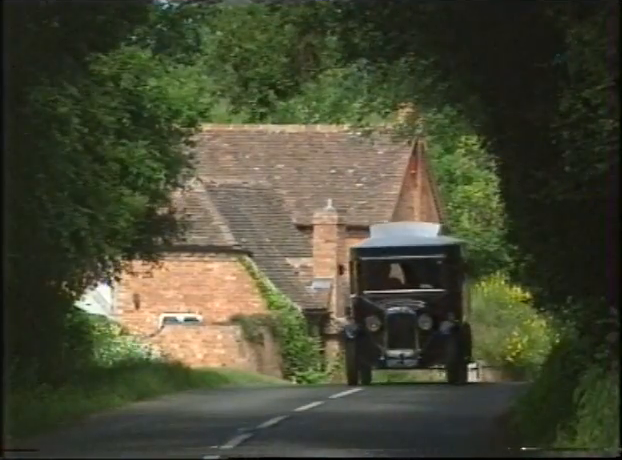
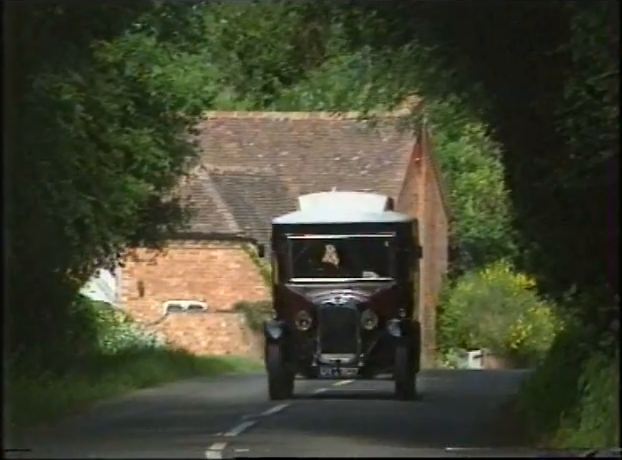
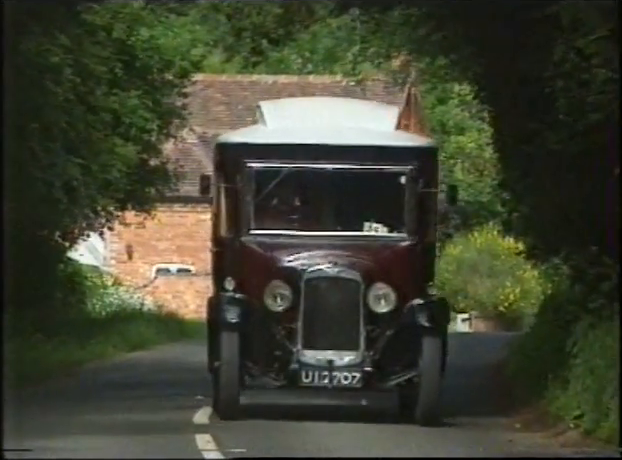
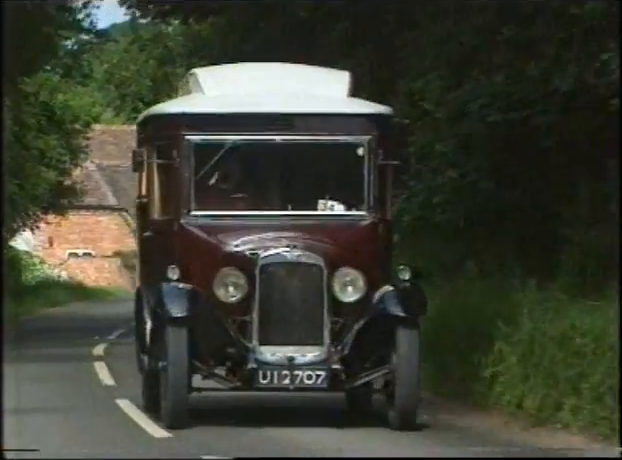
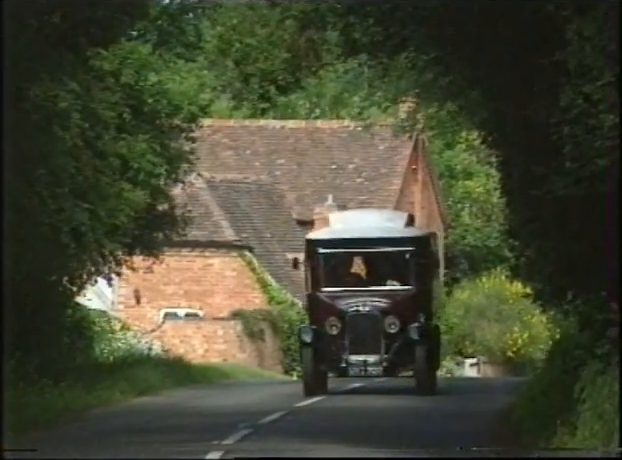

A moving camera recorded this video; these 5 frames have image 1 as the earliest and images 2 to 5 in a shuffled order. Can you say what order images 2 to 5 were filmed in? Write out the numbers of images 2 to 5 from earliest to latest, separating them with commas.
5, 2, 3, 4
